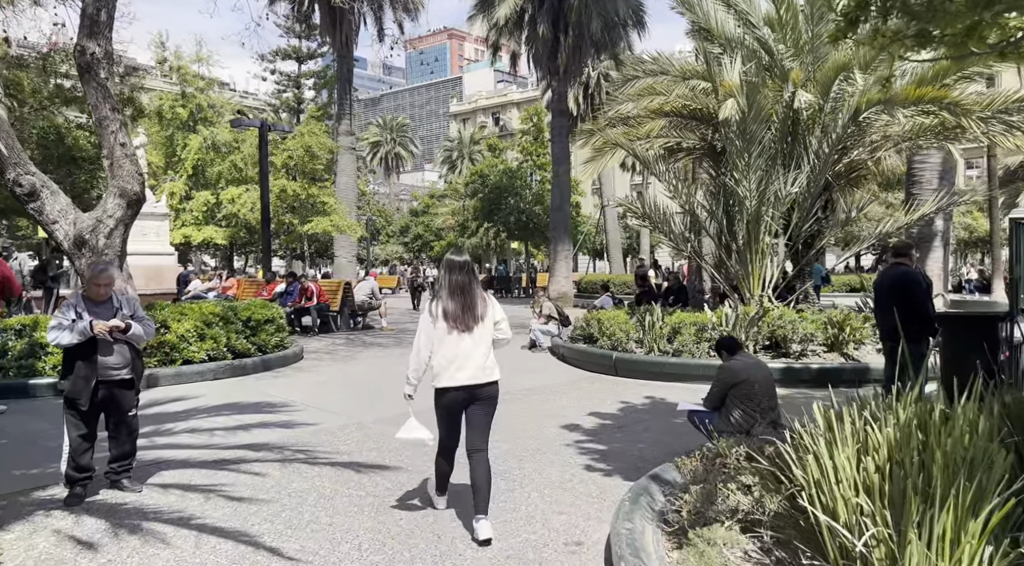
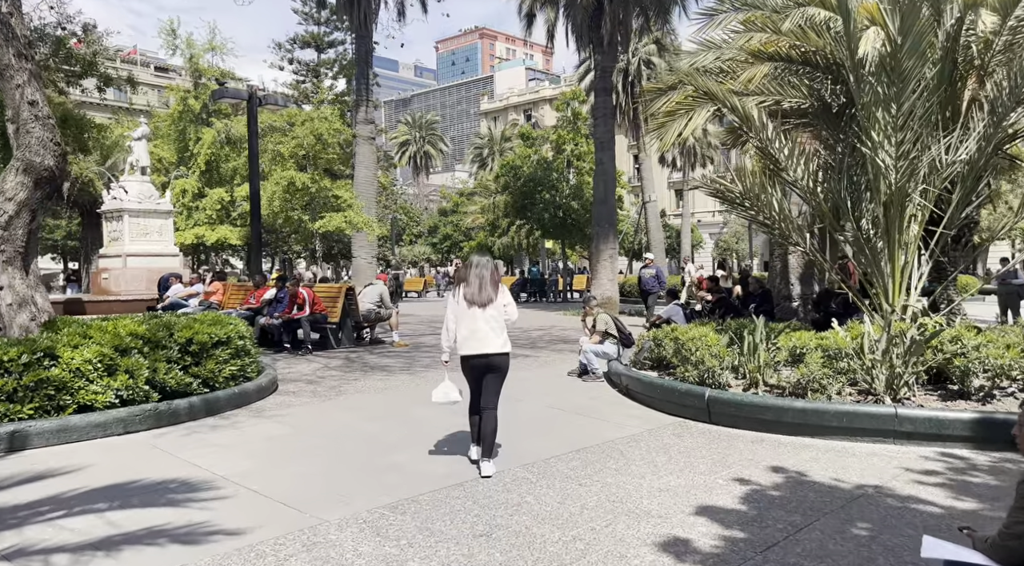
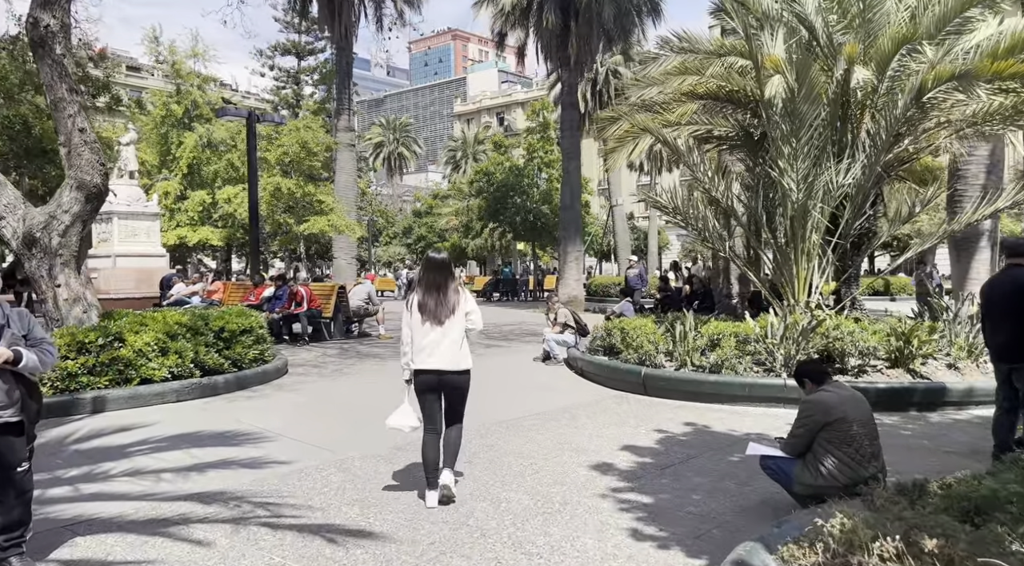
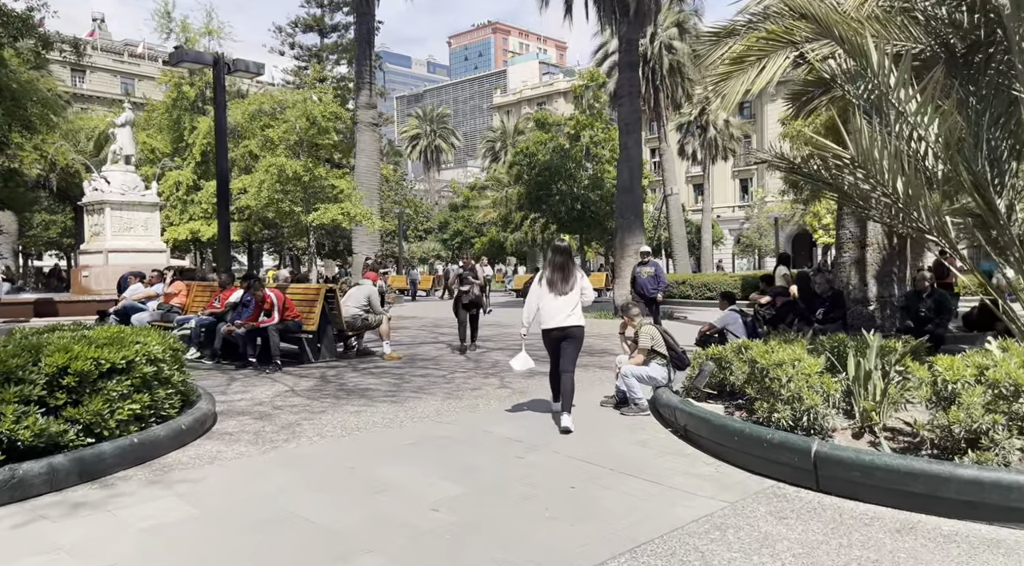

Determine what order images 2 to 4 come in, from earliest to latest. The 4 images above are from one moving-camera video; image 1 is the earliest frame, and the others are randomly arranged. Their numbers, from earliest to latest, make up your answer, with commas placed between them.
3, 2, 4
